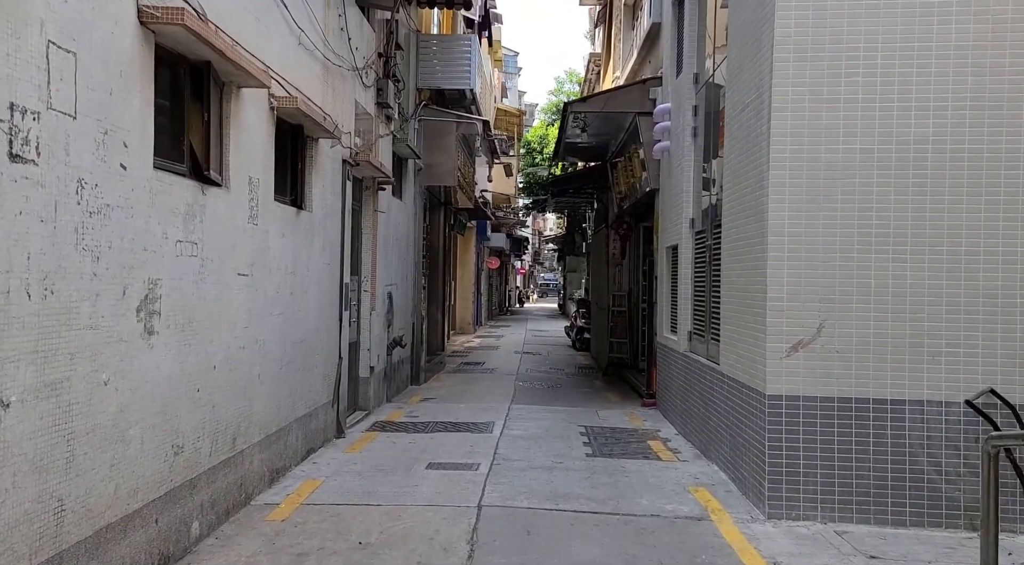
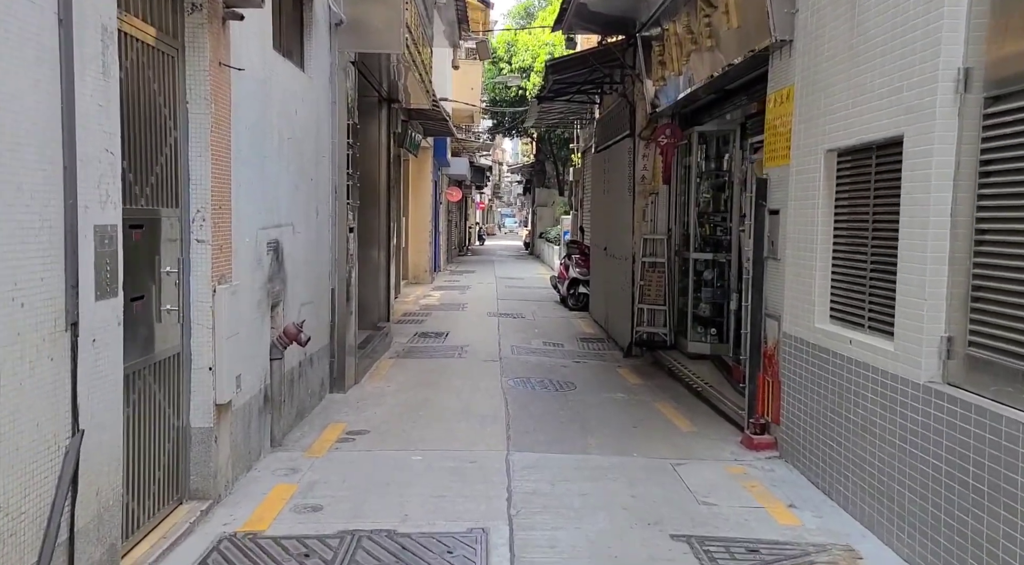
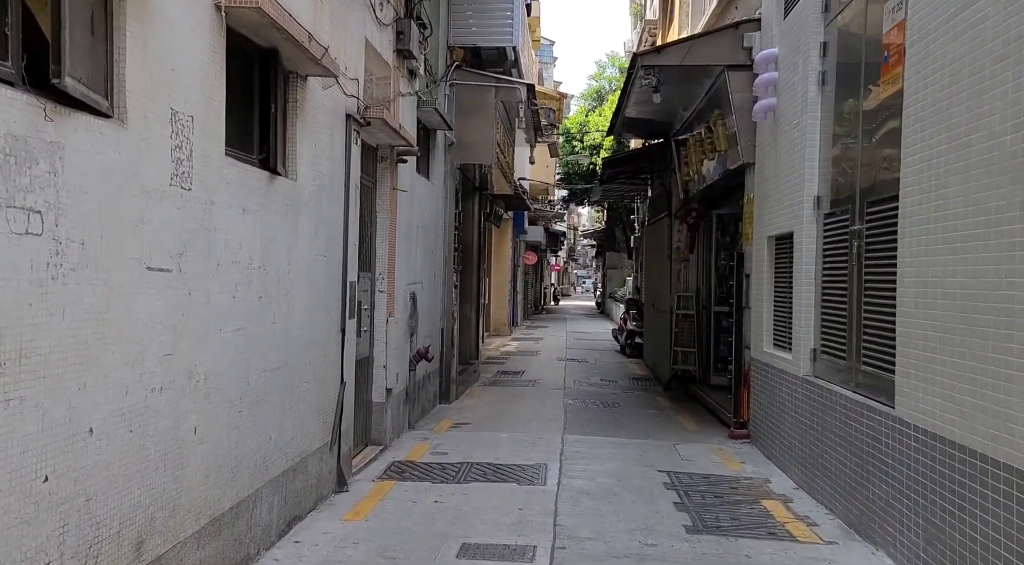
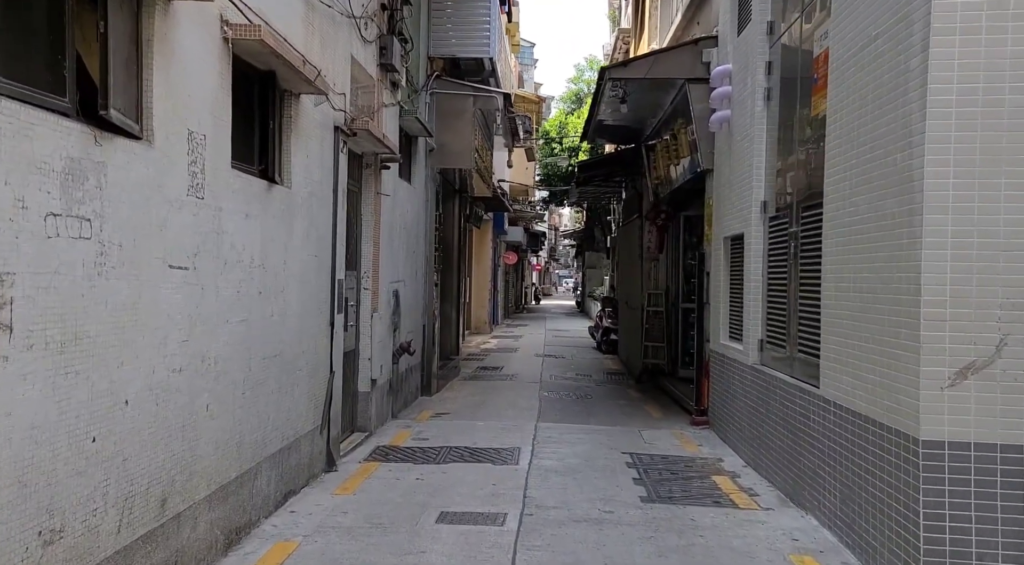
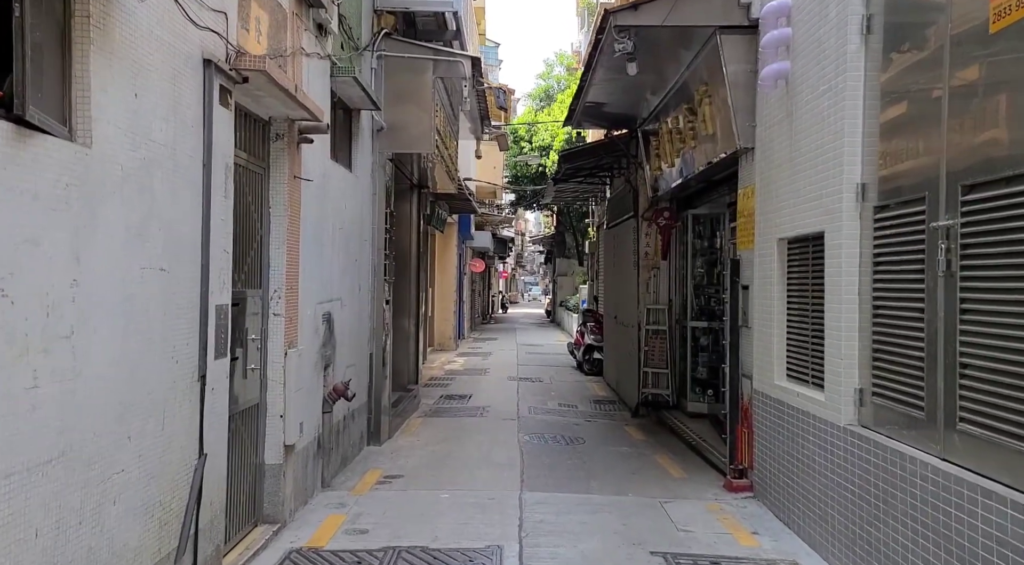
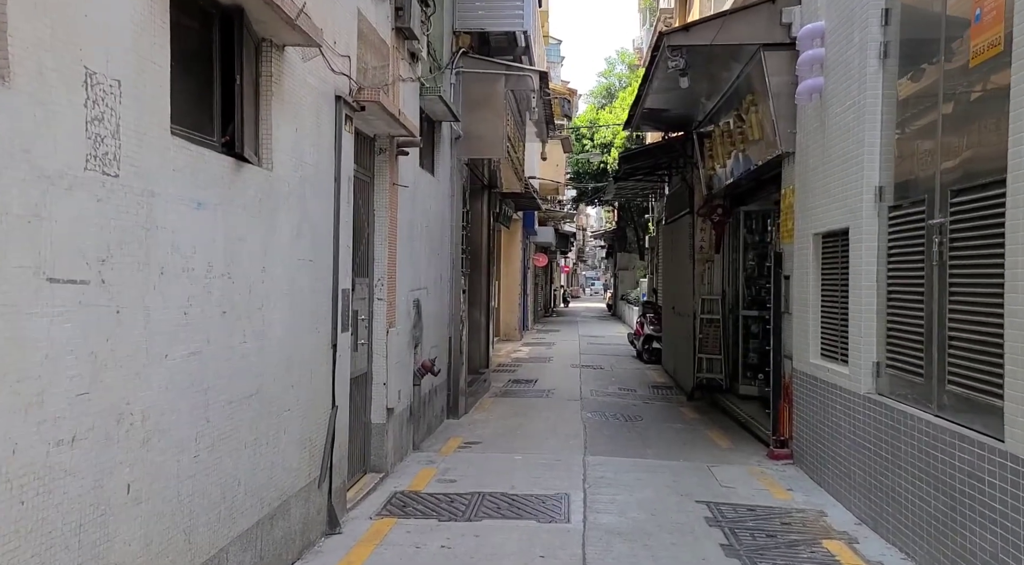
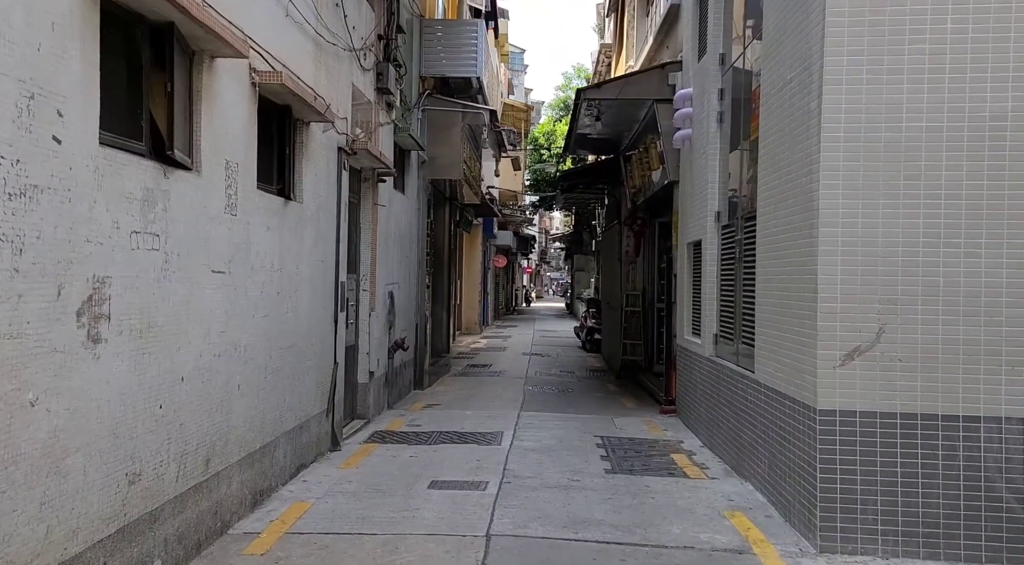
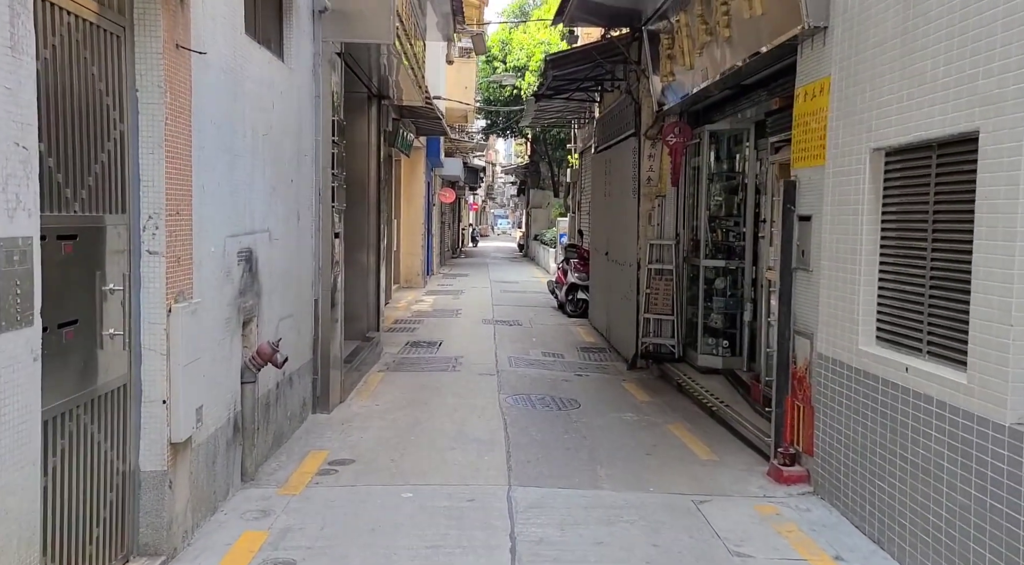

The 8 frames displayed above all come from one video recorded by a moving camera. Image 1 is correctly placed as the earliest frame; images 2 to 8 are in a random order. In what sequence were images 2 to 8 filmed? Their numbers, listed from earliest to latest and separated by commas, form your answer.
7, 4, 3, 6, 5, 2, 8
